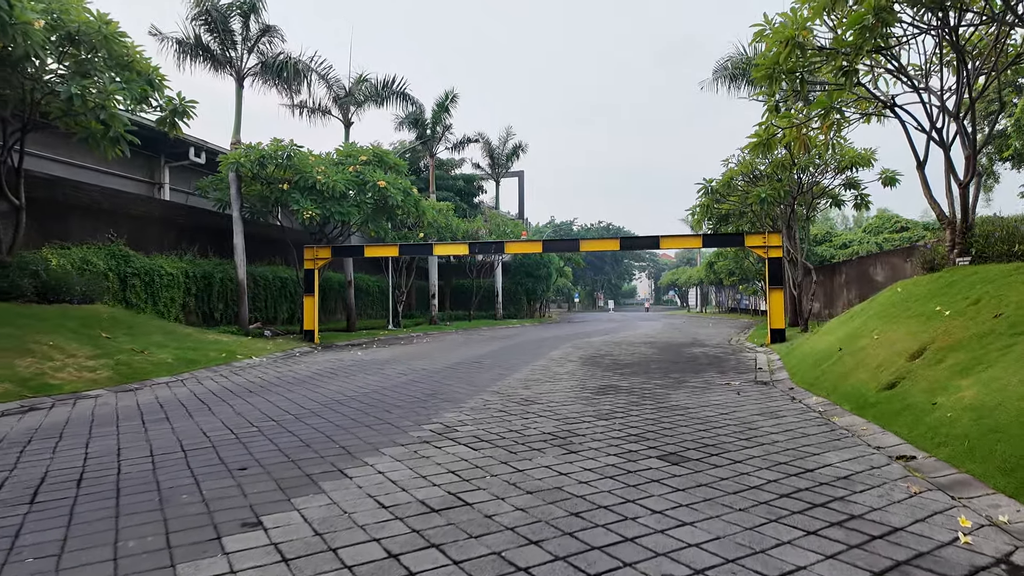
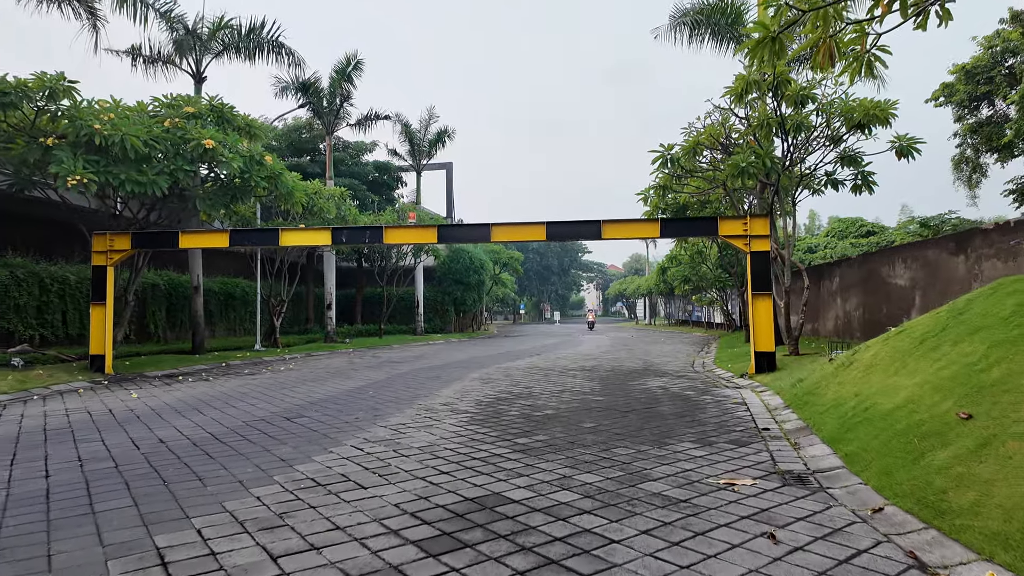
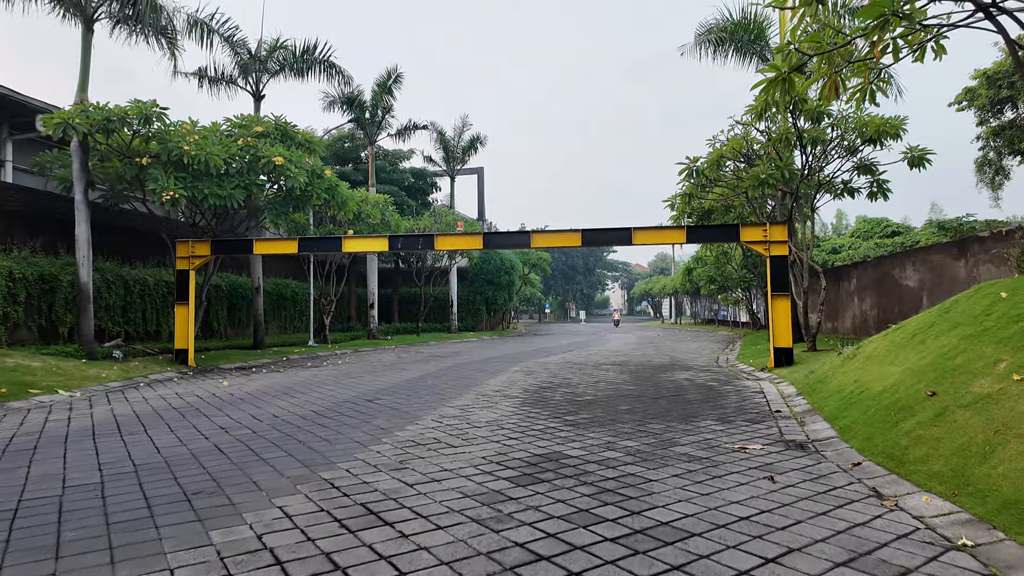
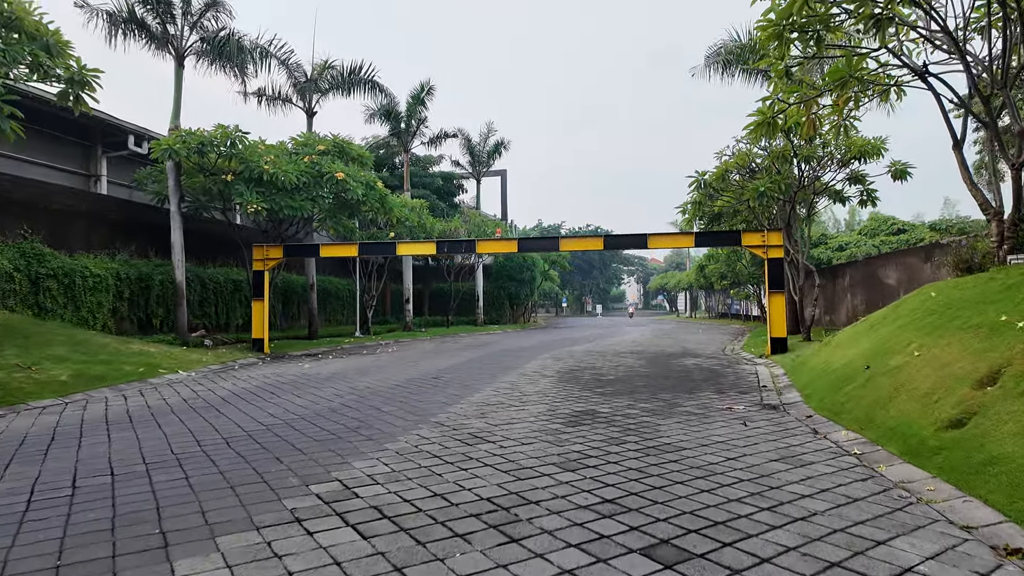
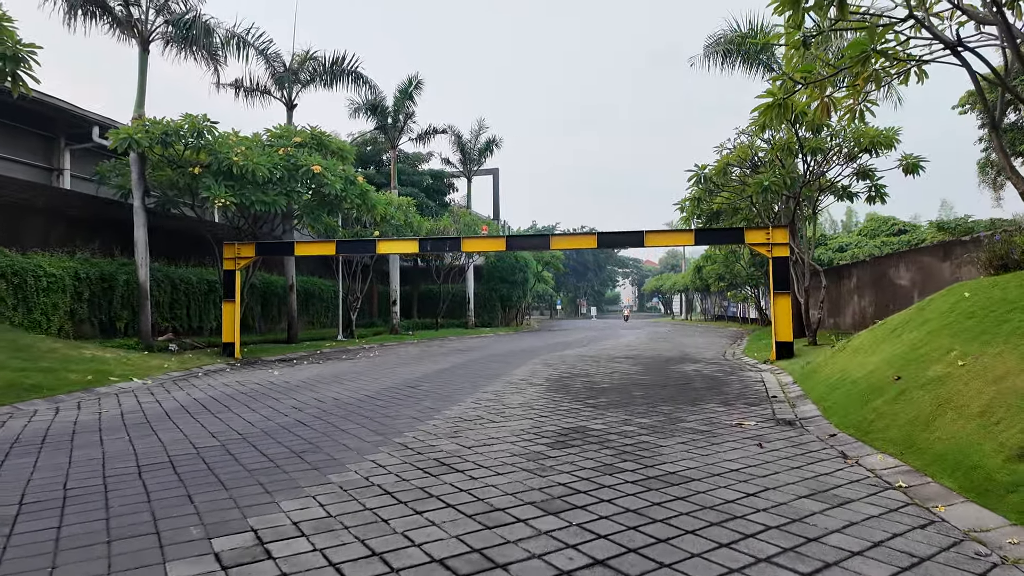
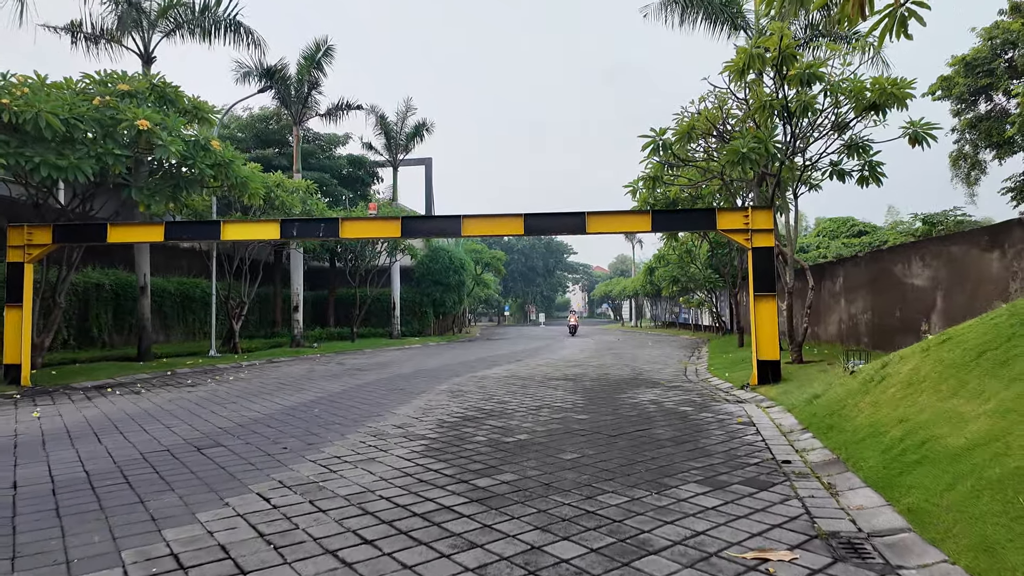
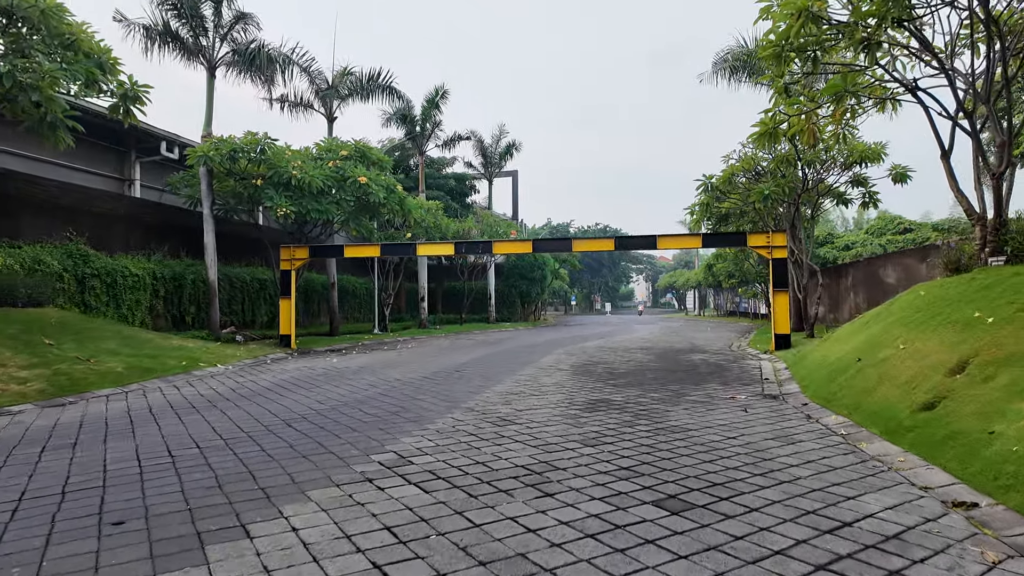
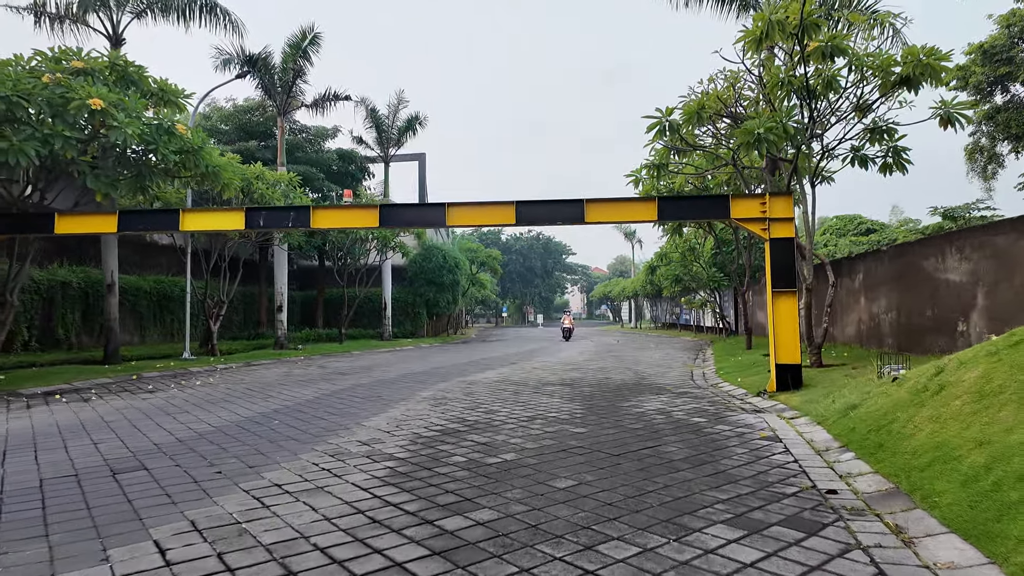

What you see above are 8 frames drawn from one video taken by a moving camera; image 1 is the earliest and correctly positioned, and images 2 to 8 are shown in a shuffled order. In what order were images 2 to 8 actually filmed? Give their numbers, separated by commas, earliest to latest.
7, 4, 5, 3, 2, 6, 8
